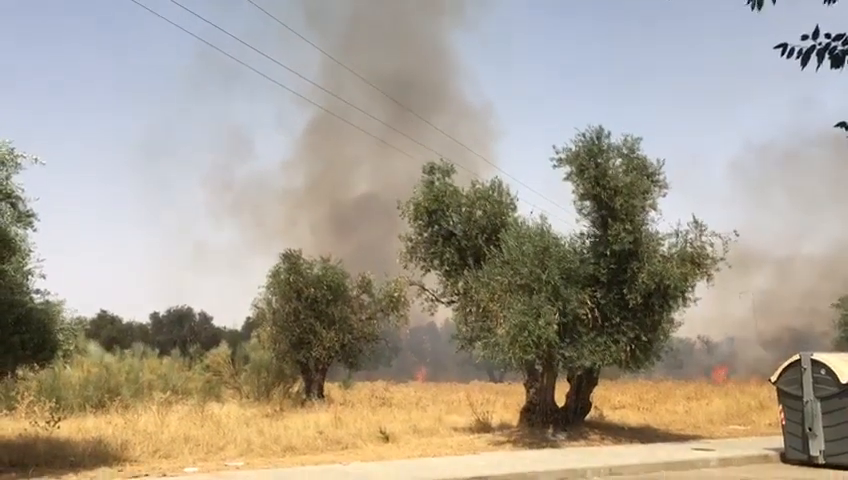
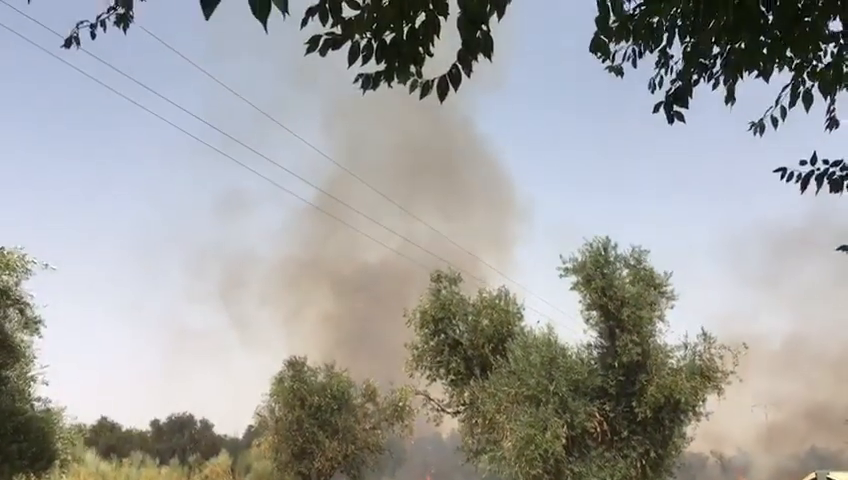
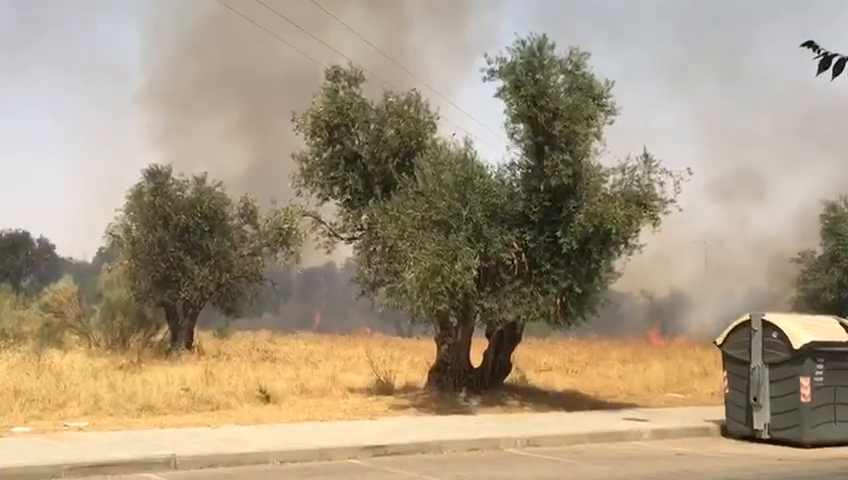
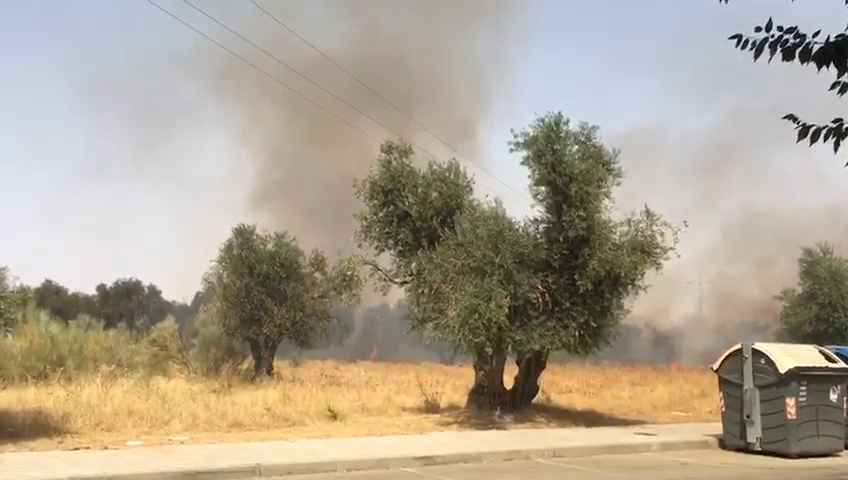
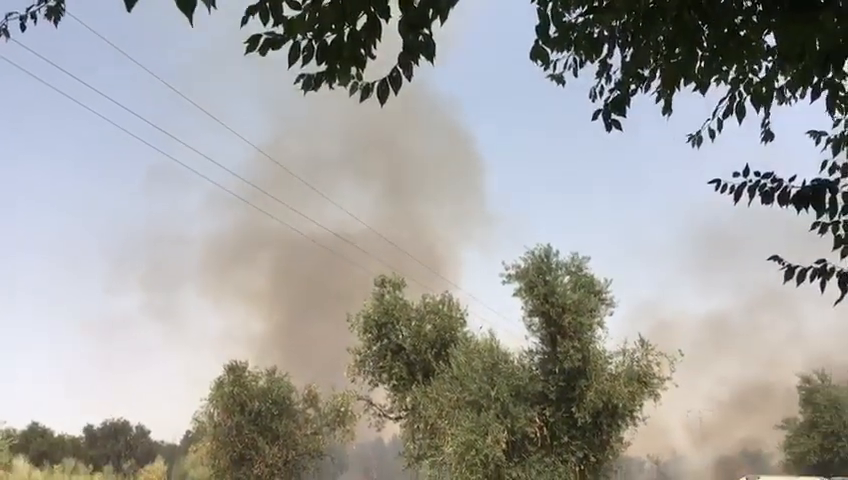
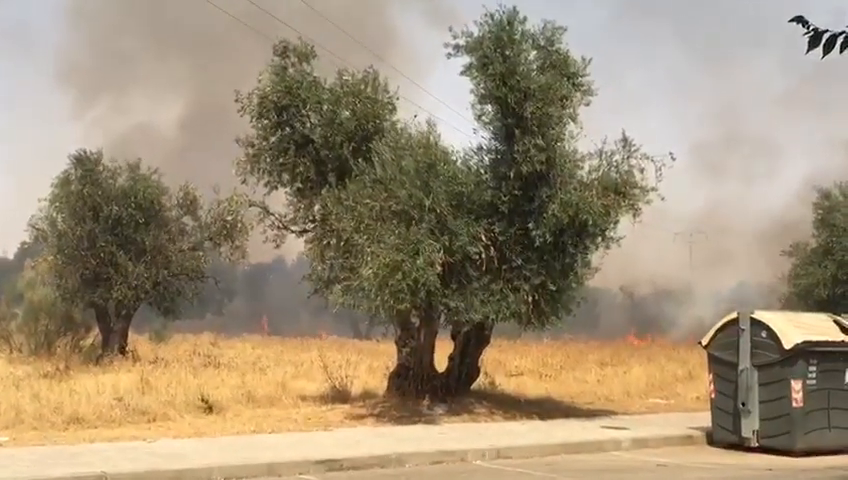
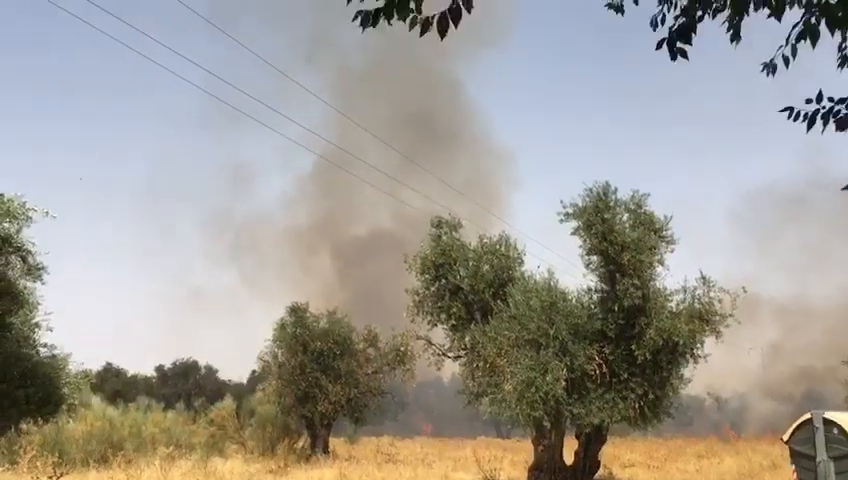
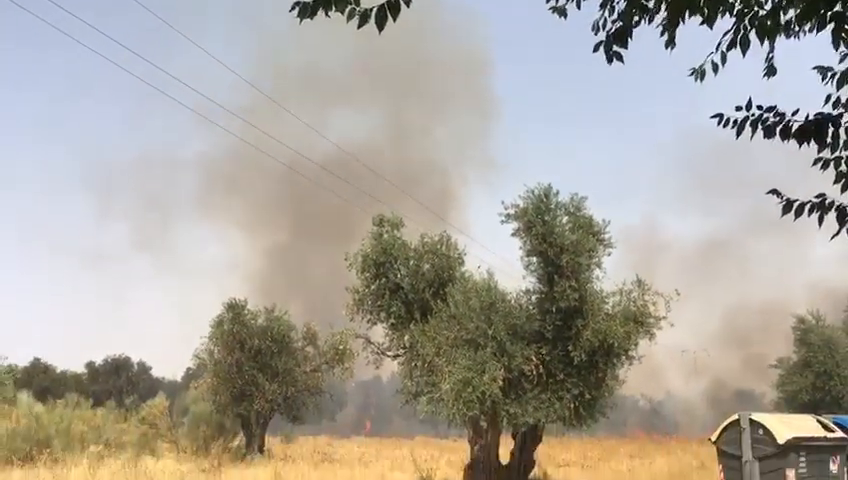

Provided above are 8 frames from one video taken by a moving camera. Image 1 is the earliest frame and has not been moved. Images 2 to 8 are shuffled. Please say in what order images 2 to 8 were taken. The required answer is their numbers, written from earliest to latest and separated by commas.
7, 2, 5, 8, 4, 3, 6
